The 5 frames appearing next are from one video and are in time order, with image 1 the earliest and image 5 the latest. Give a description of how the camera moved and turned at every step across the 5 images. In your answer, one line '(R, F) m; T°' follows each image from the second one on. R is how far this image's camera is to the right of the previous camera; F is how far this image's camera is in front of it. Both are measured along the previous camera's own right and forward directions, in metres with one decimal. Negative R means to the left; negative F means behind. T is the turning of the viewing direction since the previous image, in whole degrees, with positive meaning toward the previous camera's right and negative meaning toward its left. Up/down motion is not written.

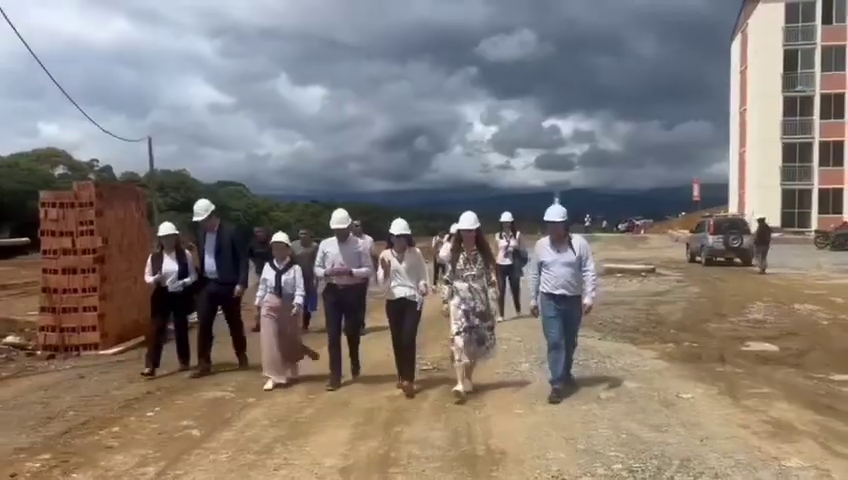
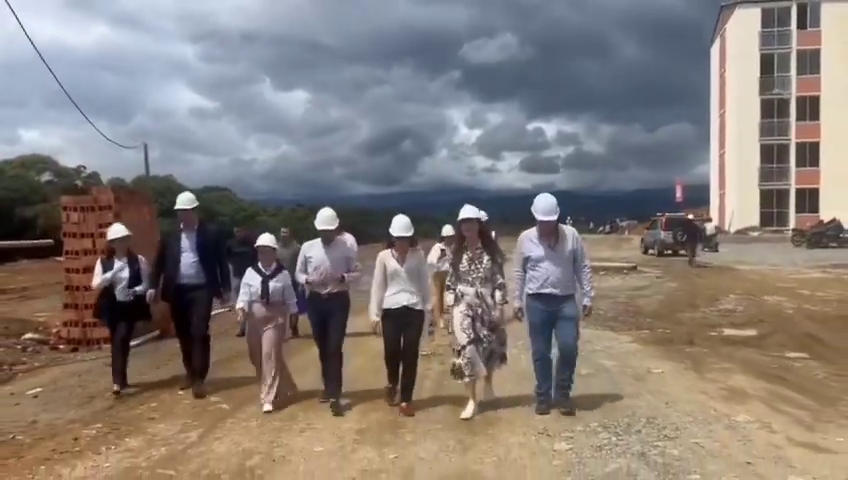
(-0.2, -1.1) m; +1°
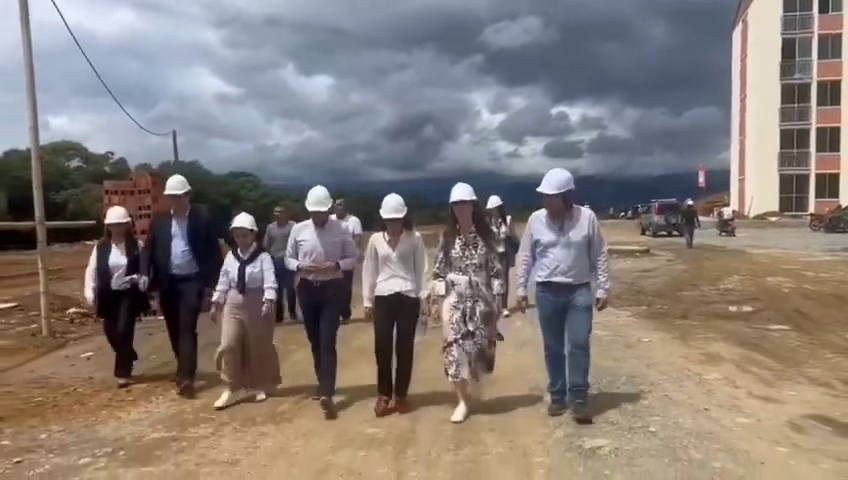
(+0.2, -1.1) m; -1°
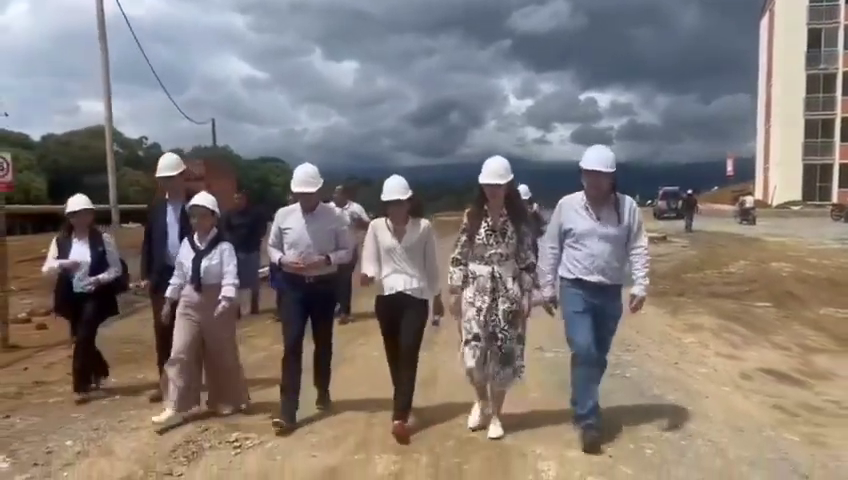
(0.0, -1.7) m; -2°
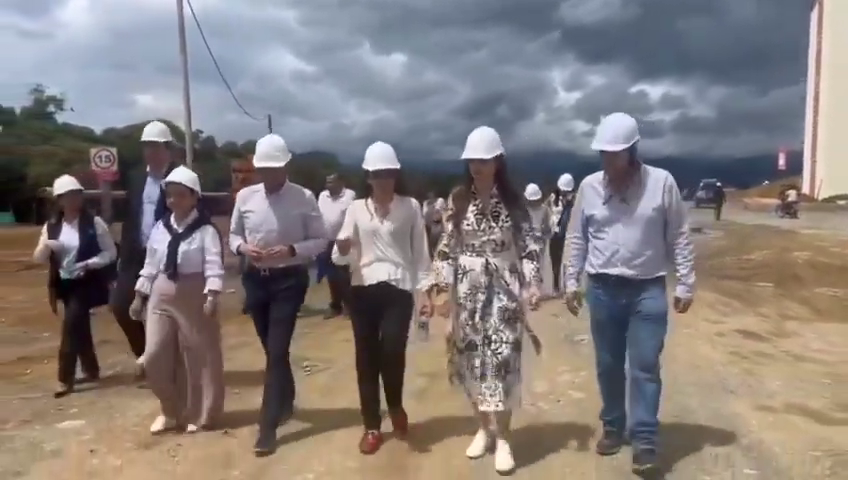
(+0.2, -1.8) m; -3°
